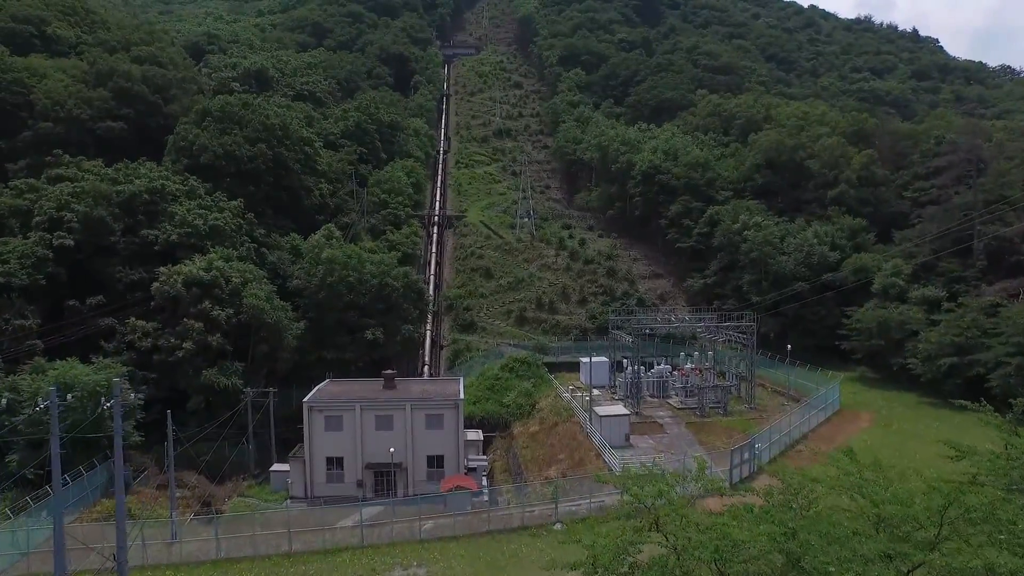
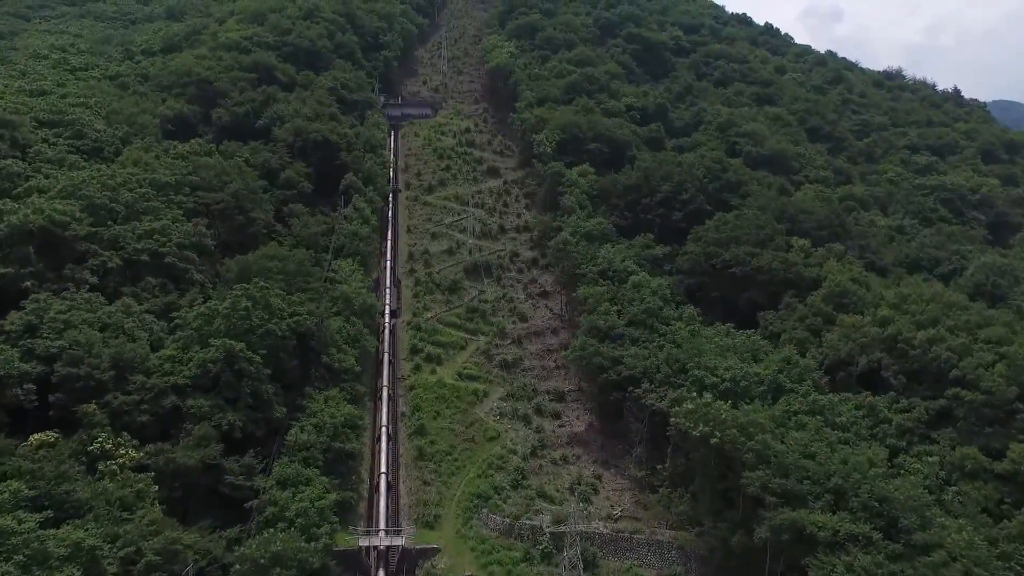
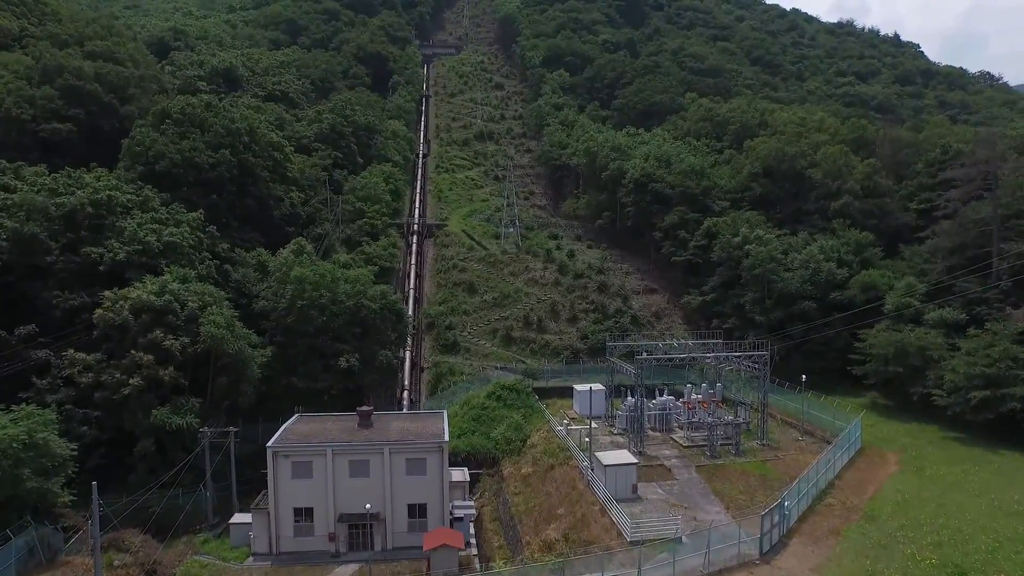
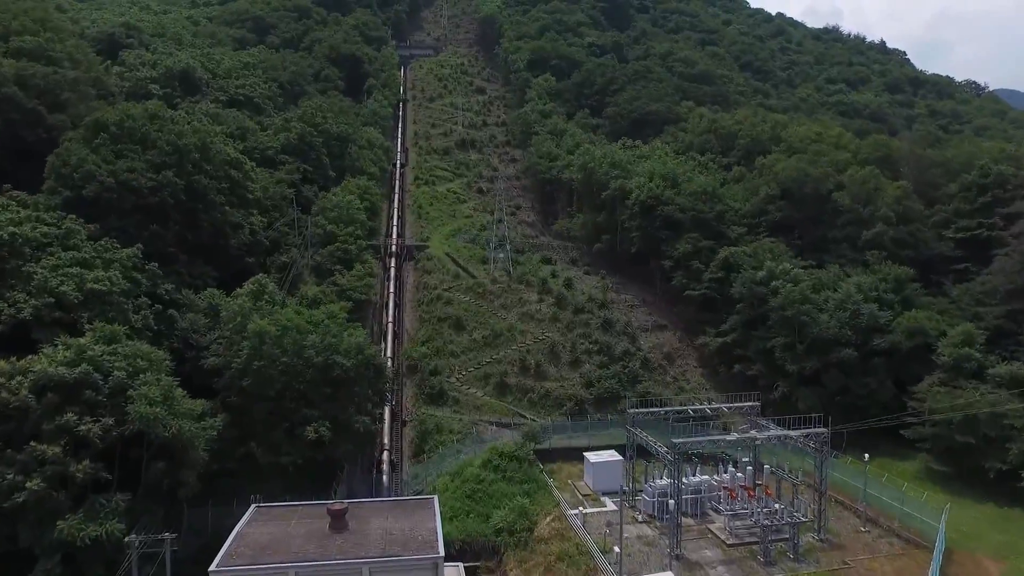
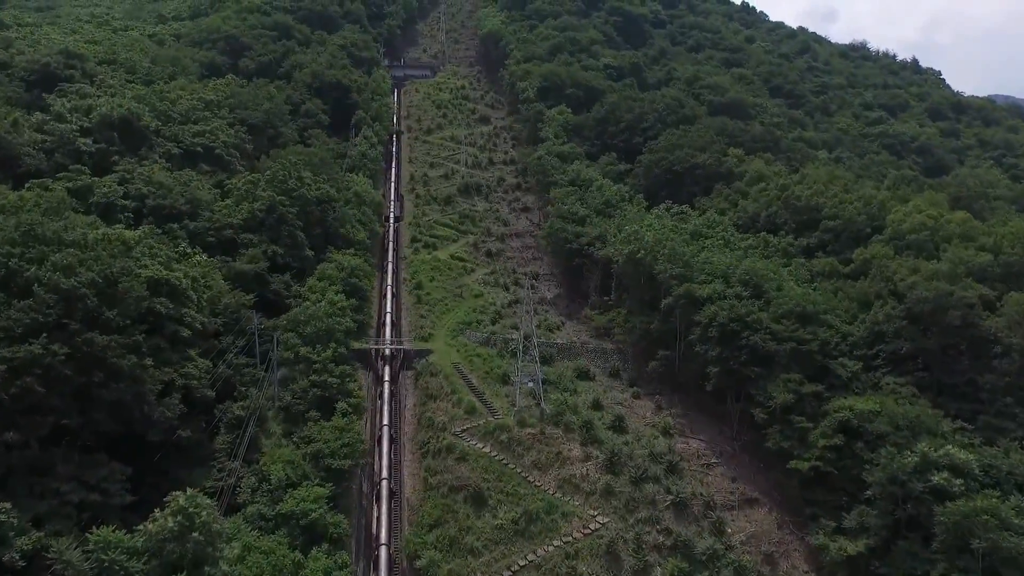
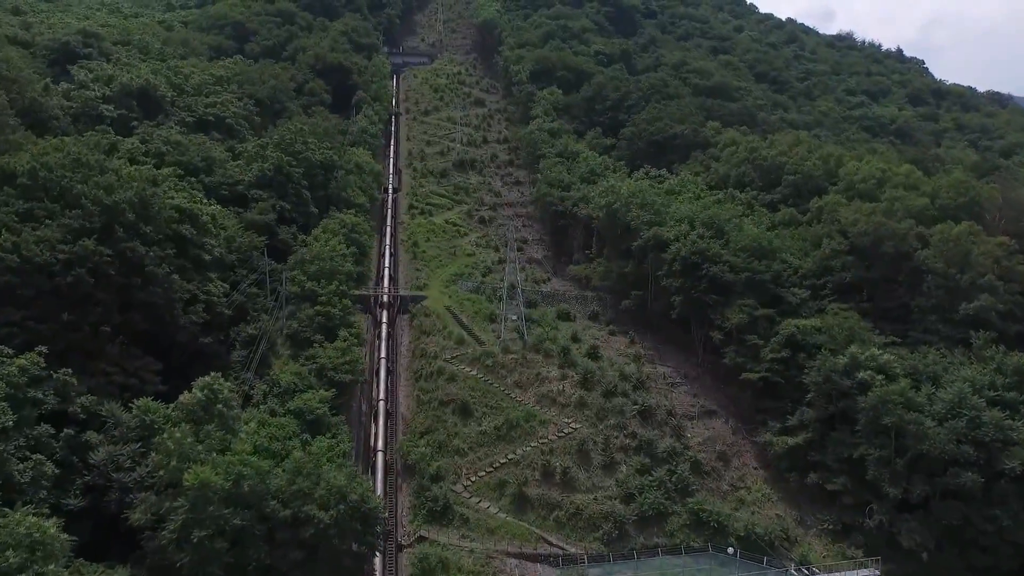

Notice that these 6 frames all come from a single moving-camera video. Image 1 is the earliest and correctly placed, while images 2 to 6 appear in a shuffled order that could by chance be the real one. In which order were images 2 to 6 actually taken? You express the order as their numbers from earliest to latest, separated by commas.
3, 4, 6, 5, 2
